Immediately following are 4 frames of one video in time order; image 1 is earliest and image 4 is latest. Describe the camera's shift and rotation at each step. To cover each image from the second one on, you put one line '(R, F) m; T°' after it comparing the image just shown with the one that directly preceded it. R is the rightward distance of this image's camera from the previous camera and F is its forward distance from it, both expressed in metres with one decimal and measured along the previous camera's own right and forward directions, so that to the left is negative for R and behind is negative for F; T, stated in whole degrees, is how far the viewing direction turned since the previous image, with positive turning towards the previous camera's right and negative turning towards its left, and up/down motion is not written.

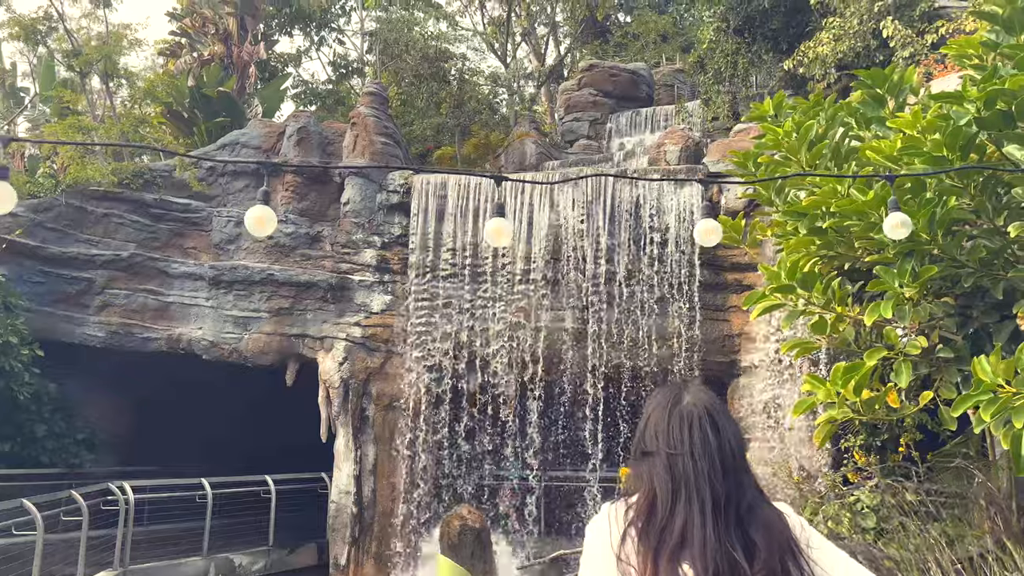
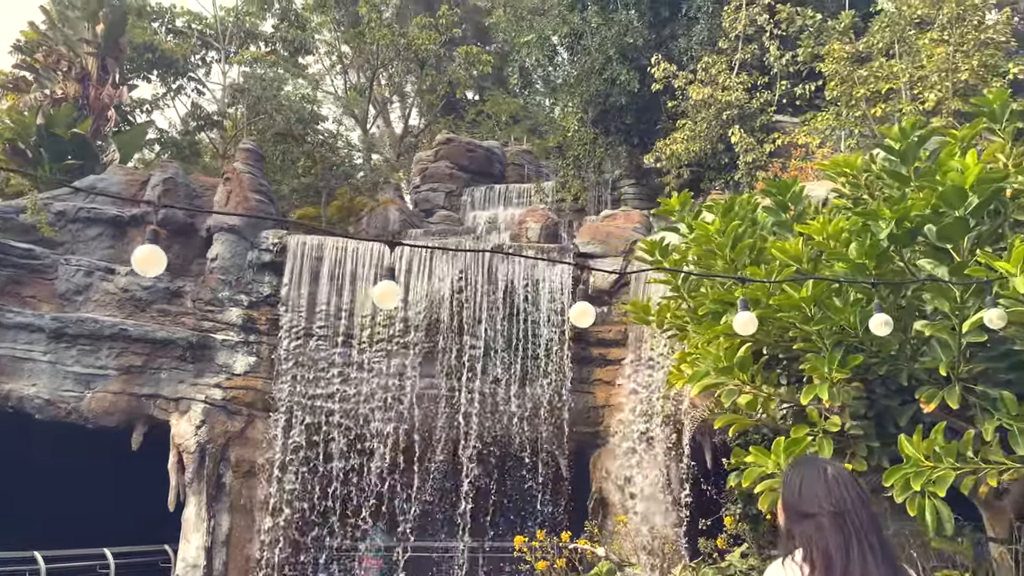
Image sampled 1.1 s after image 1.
(-0.6, -0.1) m; +12°
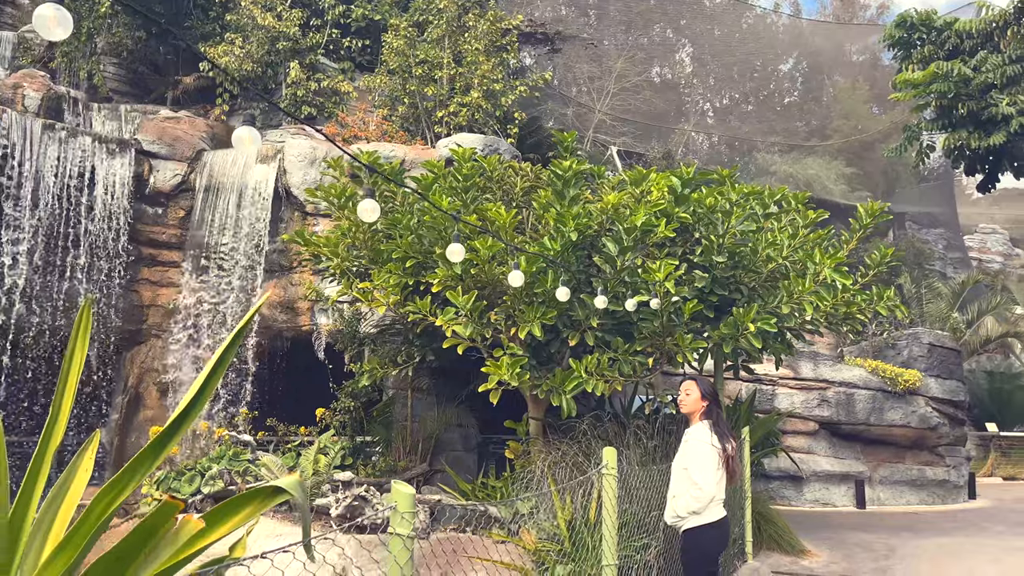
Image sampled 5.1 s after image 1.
(-2.4, -0.5) m; +42°
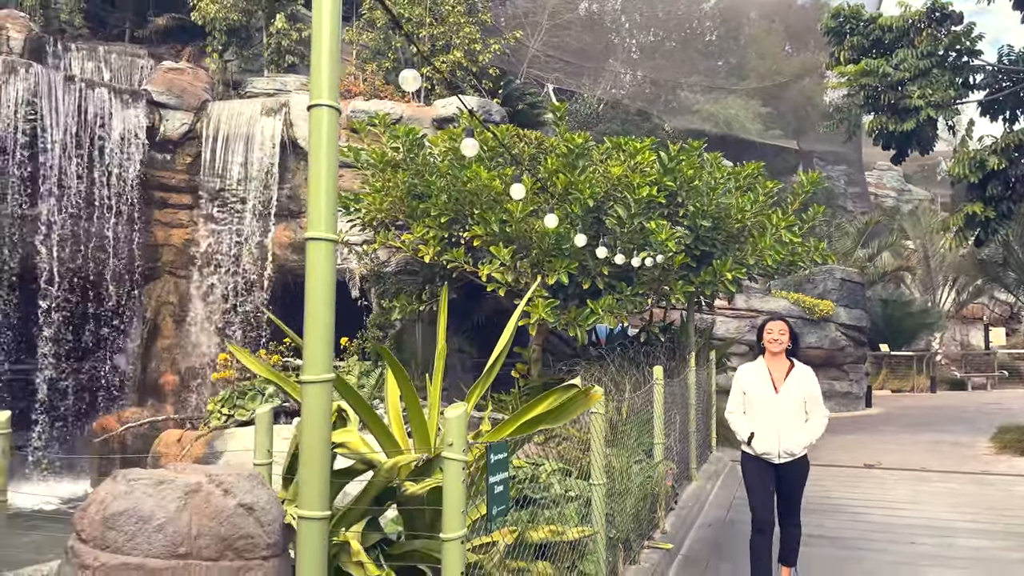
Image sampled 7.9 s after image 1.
(-1.0, -1.4) m; +6°
